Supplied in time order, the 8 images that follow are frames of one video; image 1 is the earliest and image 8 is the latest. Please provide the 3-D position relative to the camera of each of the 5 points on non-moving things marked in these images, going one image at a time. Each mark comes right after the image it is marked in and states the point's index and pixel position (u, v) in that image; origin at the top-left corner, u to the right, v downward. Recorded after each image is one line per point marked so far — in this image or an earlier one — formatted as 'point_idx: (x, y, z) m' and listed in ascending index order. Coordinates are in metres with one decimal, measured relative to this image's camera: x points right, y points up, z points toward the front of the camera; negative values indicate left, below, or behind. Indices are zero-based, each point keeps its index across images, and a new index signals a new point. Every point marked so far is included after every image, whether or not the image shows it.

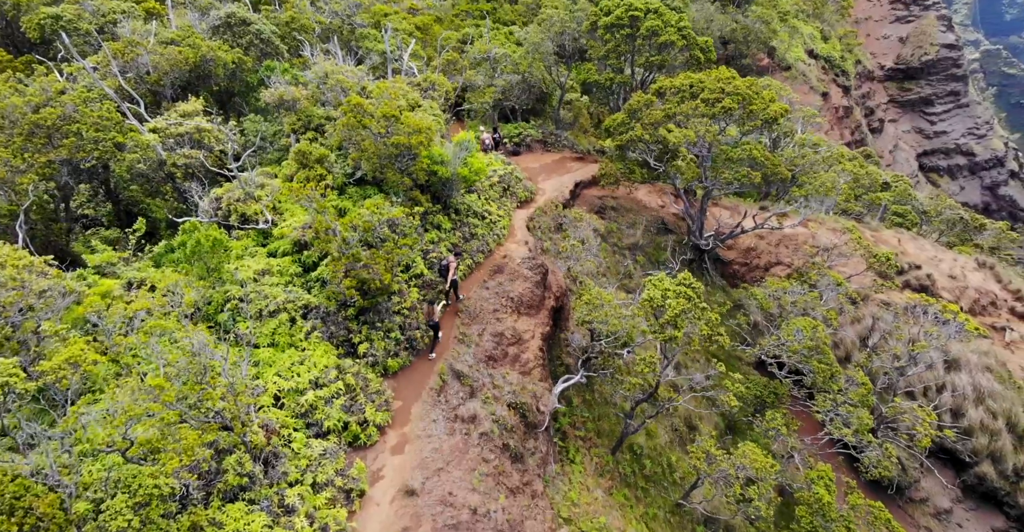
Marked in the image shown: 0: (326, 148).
0: (-5.6, +3.5, +20.5) m
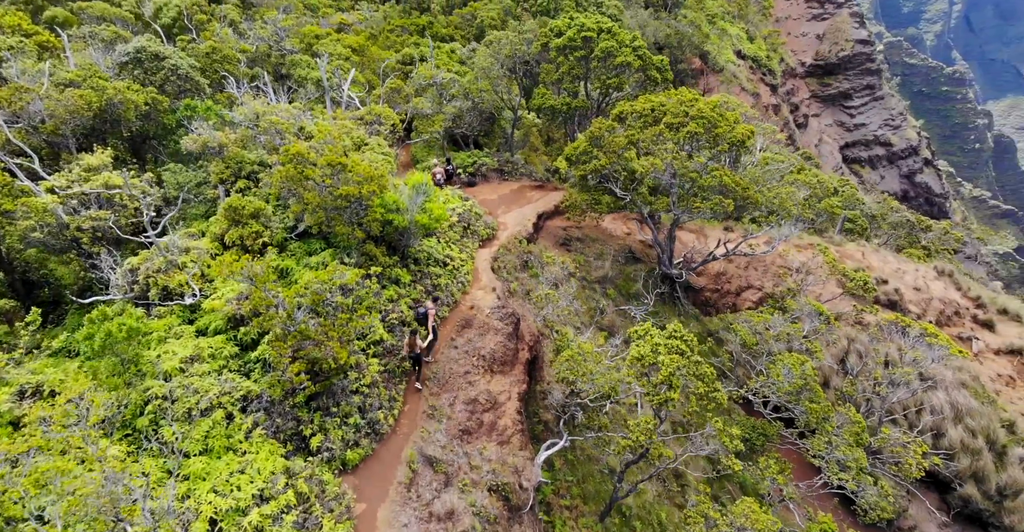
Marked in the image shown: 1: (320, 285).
0: (-6.6, +1.7, +18.0) m
1: (-4.2, -0.6, +14.8) m
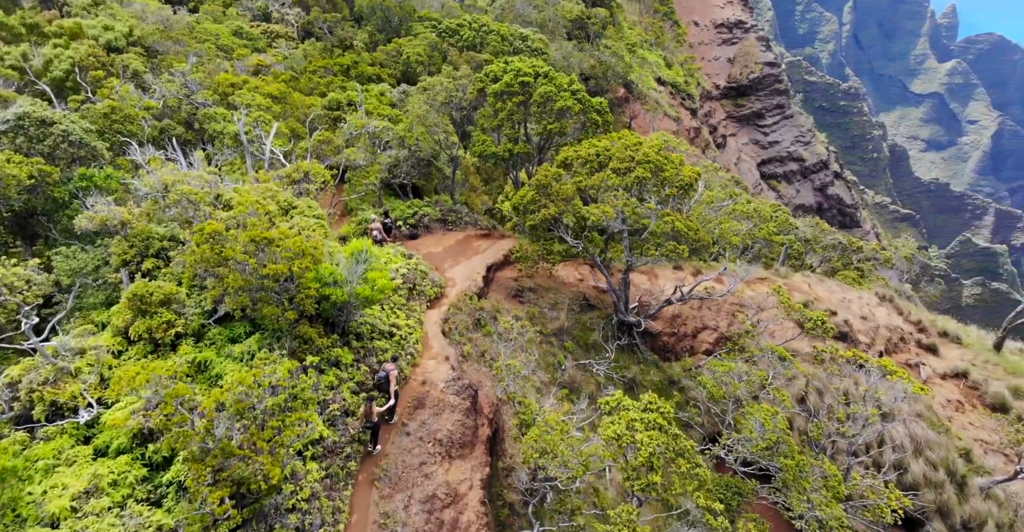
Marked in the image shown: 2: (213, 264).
0: (-7.8, -0.3, +15.8) m
1: (-5.0, -2.4, +12.7) m
2: (-6.5, 0.0, +14.7) m
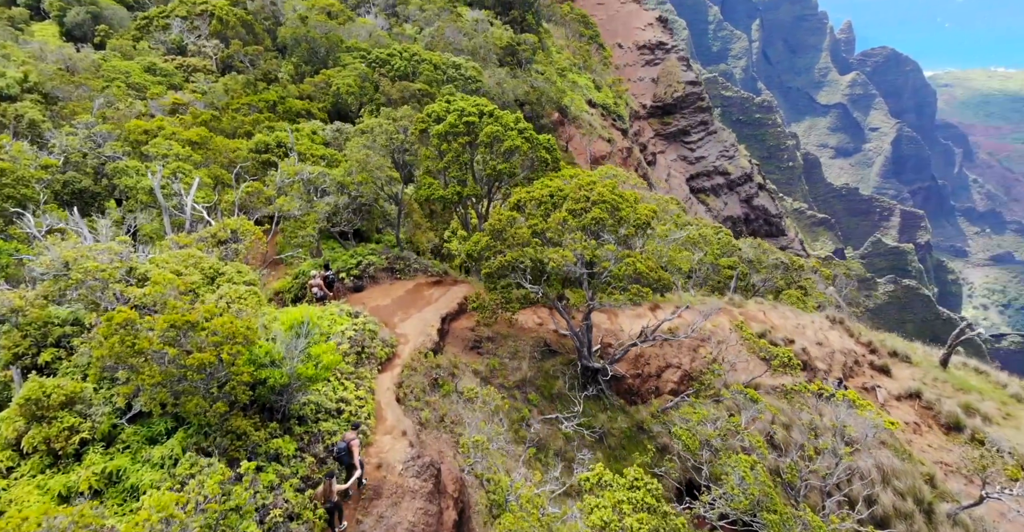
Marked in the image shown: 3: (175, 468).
0: (-8.6, -2.1, +13.5) m
1: (-5.5, -3.9, +10.7) m
2: (-7.2, -1.6, +12.6) m
3: (-6.4, -3.8, +12.9) m
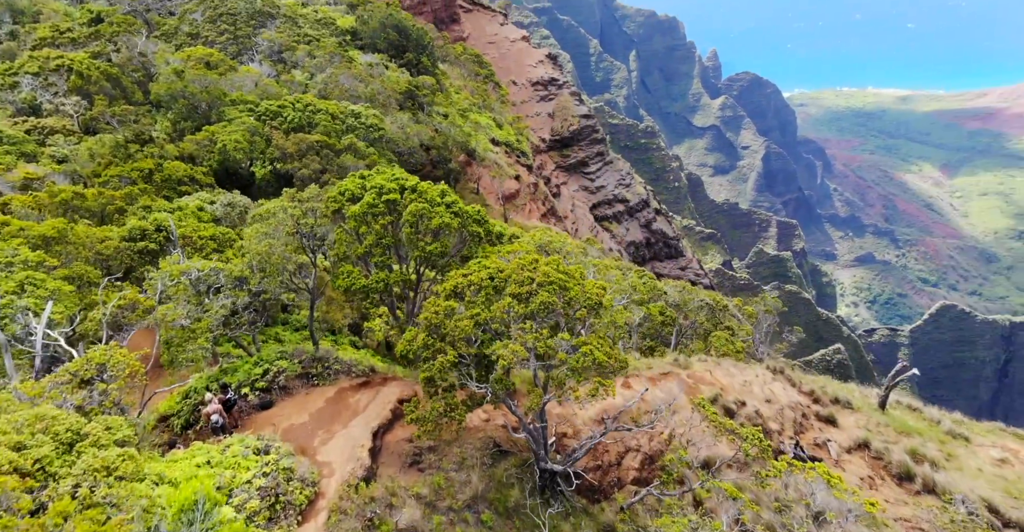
0: (-8.9, -5.1, +9.2) m
1: (-5.2, -6.5, +6.7) m
2: (-7.3, -4.5, +8.5) m
3: (-6.5, -6.6, +8.9) m
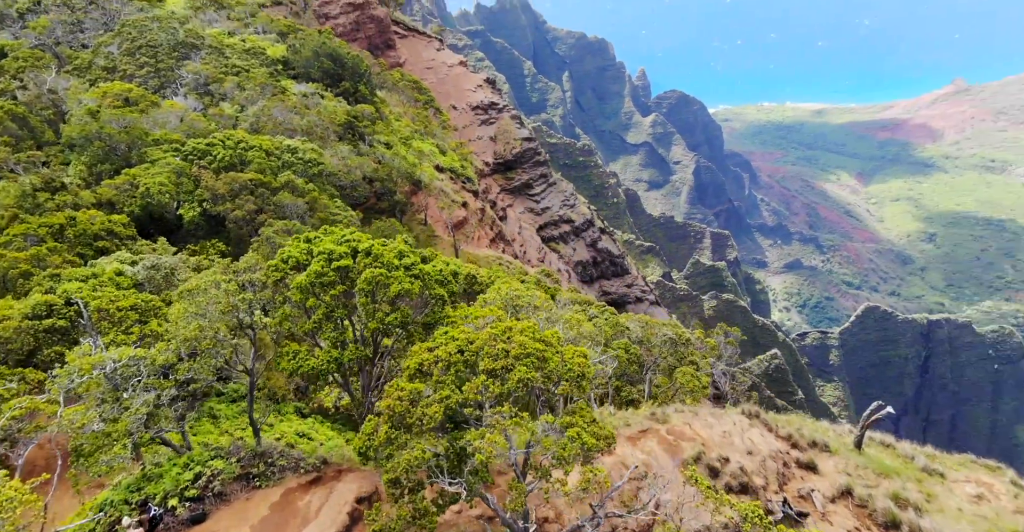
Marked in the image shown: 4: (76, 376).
0: (-8.4, -7.2, +5.9) m
1: (-4.6, -8.4, +3.8) m
2: (-6.9, -6.5, +5.4) m
3: (-6.0, -8.6, +5.8) m
4: (-11.3, -2.8, +17.4) m
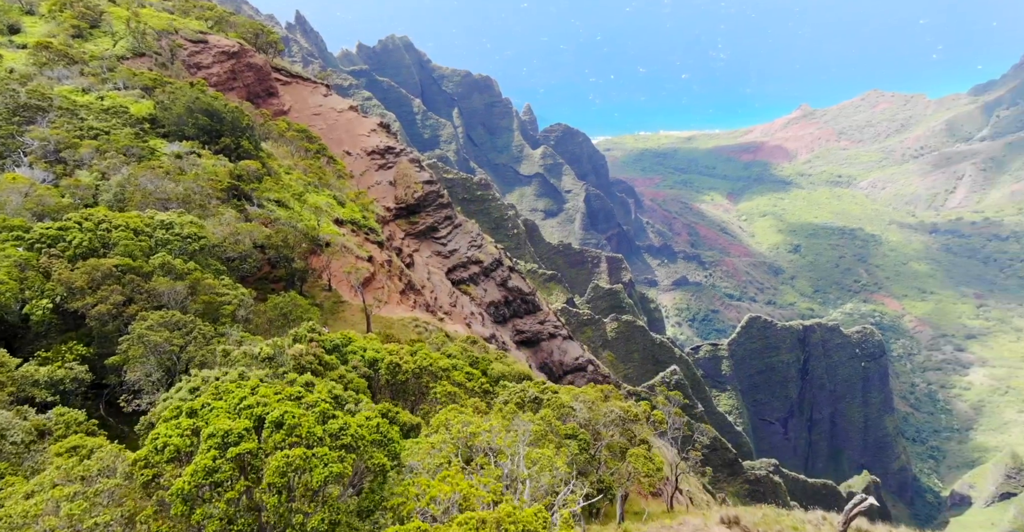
0: (-6.4, -10.9, -0.6) m
1: (-2.2, -11.7, -2.2) m
2: (-4.8, -10.1, -0.9) m
3: (-3.8, -12.1, -0.4) m
4: (-11.2, -7.3, +10.5) m
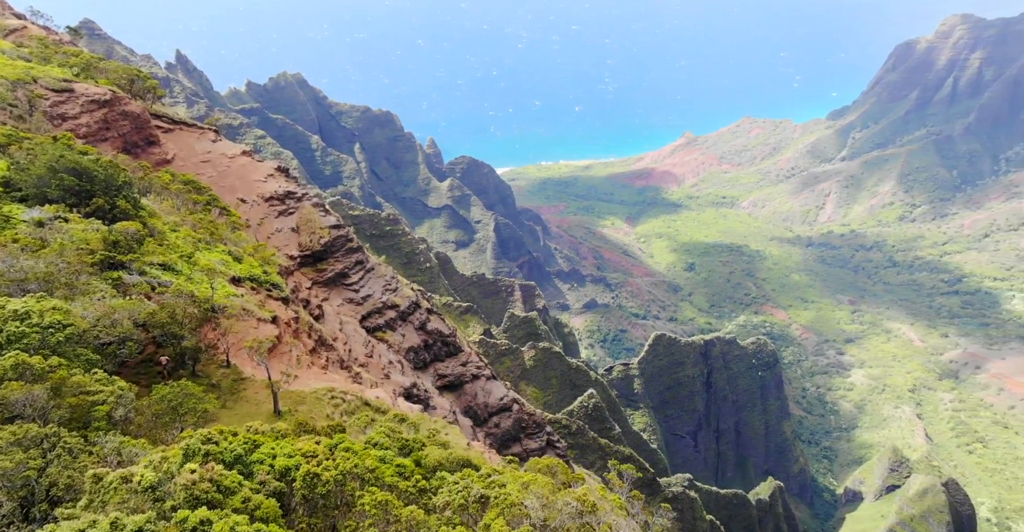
0: (-3.7, -13.7, -6.6) m
1: (+0.7, -14.3, -7.7) m
2: (-2.2, -12.8, -6.7) m
3: (-1.1, -14.9, -6.2) m
4: (-10.2, -11.0, +3.9) m
